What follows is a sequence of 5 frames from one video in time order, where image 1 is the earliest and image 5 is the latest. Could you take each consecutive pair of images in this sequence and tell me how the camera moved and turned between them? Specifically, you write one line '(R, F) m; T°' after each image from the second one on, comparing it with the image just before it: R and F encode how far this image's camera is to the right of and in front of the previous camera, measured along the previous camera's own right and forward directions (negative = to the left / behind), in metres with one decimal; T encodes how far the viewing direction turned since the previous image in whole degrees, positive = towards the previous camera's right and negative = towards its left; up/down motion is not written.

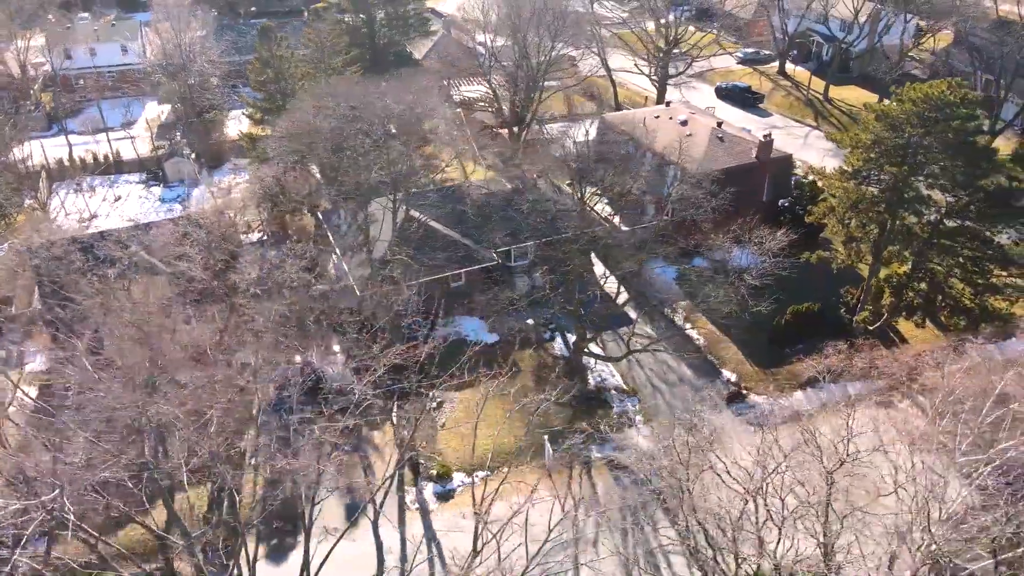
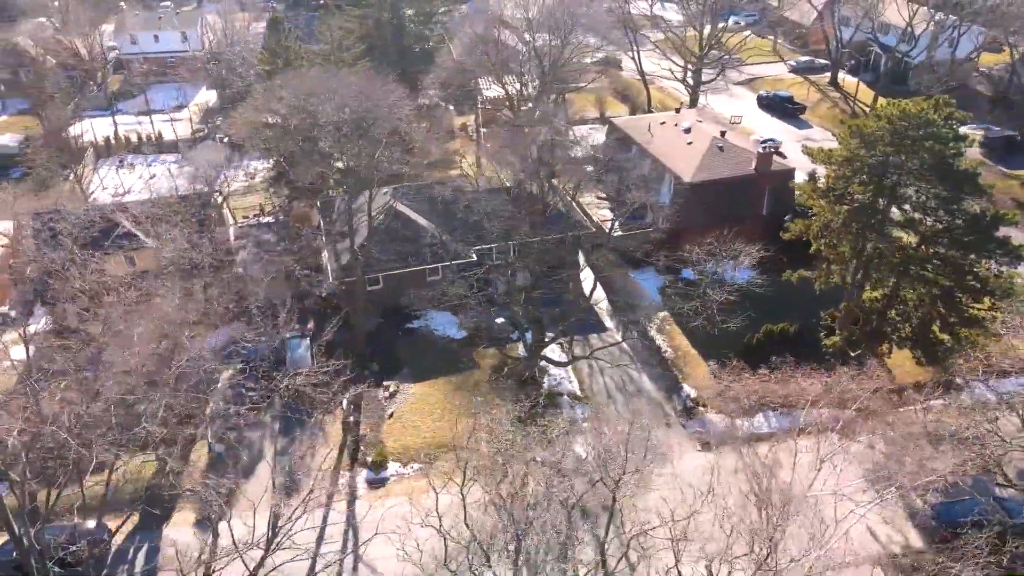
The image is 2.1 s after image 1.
(+3.5, +0.2) m; -6°
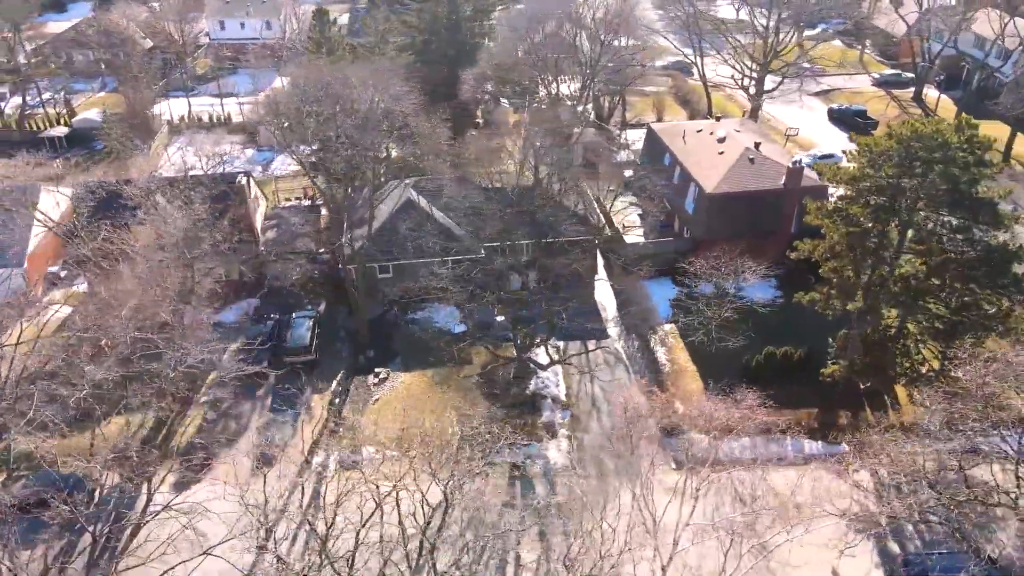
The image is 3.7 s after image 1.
(+2.8, +0.2) m; -7°
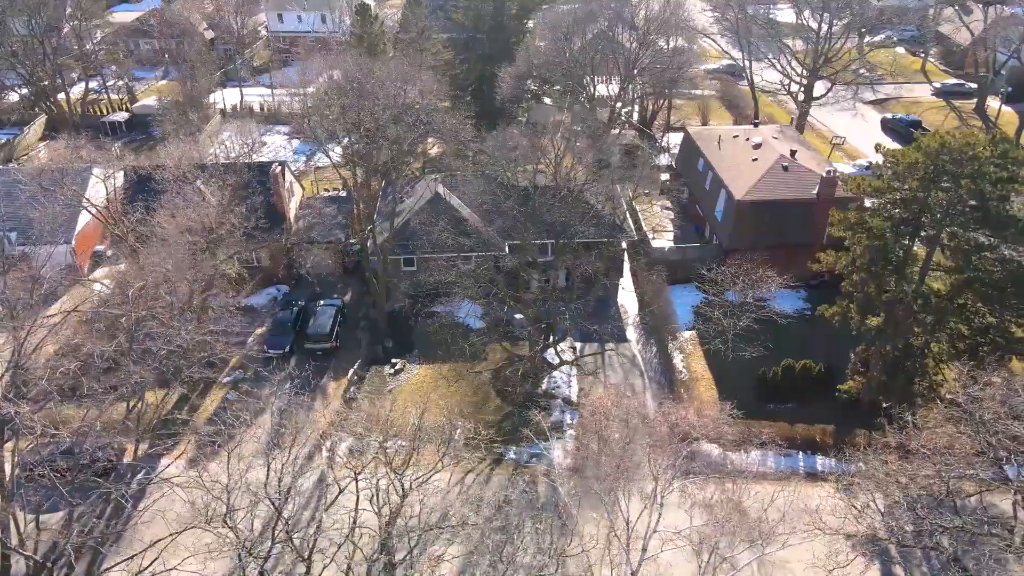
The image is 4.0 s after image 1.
(+1.0, -0.1) m; -4°
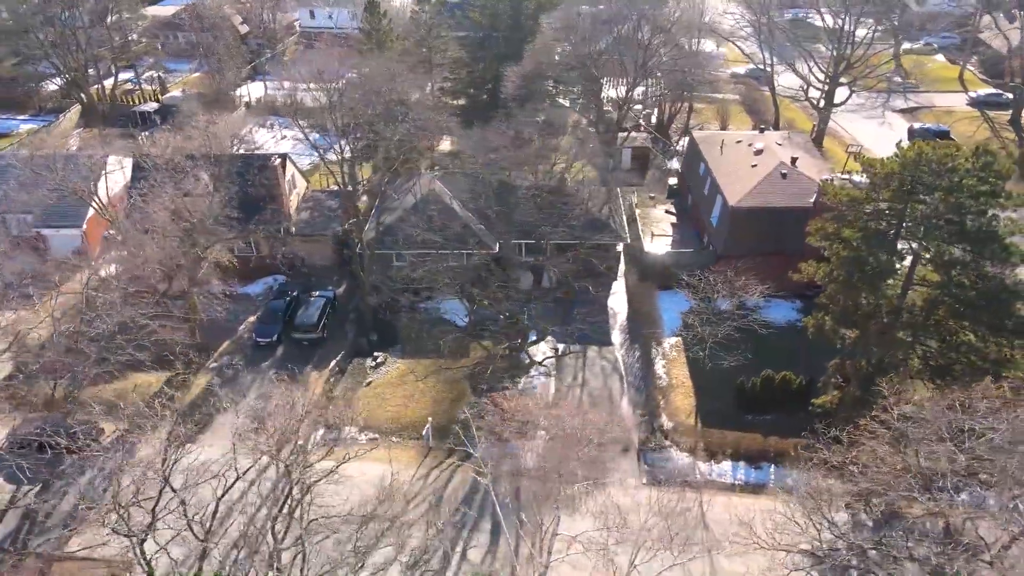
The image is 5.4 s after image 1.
(+1.8, 0.0) m; -3°
